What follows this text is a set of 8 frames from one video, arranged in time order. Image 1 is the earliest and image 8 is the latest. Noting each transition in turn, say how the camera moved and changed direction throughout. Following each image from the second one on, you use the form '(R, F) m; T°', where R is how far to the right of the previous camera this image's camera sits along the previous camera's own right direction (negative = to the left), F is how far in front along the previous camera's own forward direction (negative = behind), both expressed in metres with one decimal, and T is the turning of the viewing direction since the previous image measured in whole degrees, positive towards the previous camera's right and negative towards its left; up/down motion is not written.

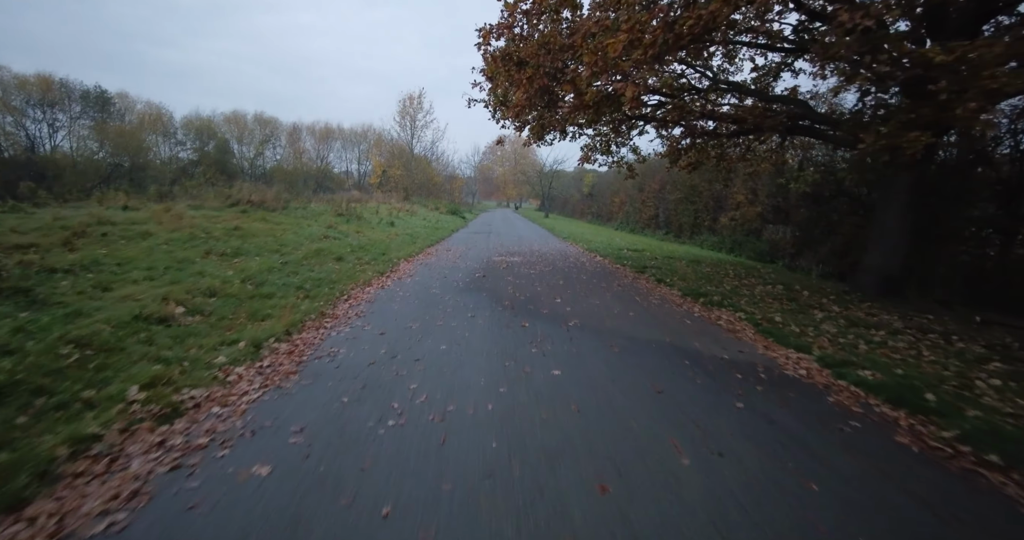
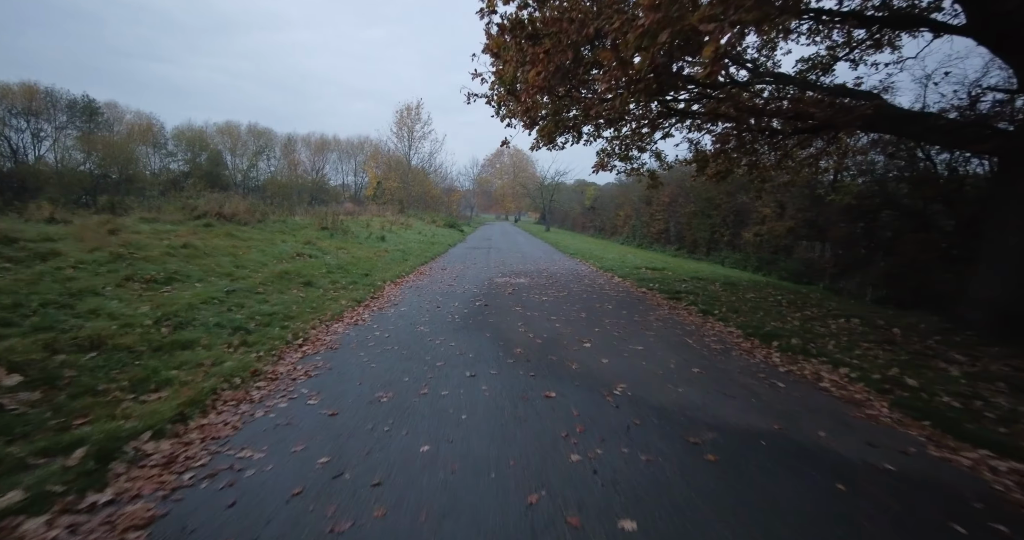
(-0.2, +2.1) m; 0°
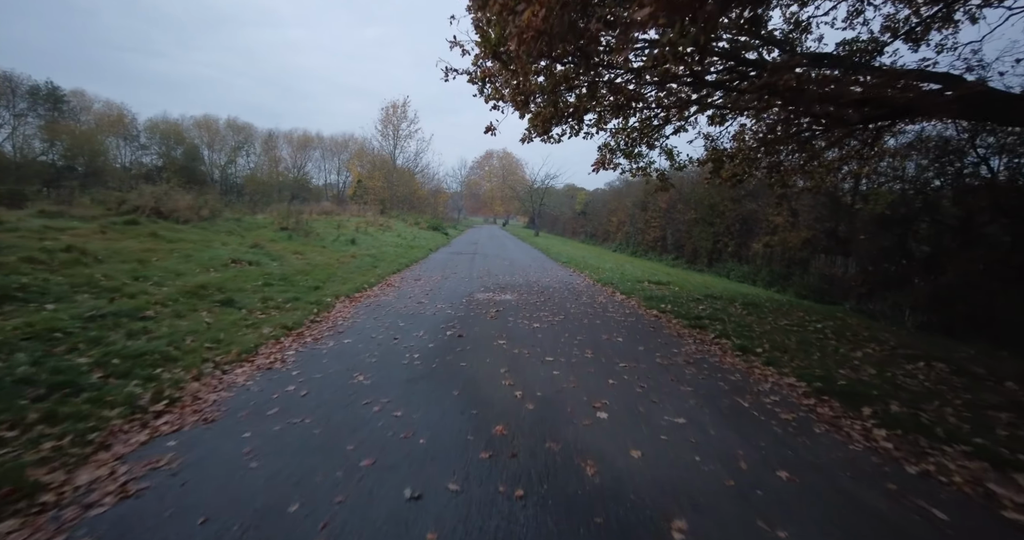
(+0.1, +2.1) m; +2°
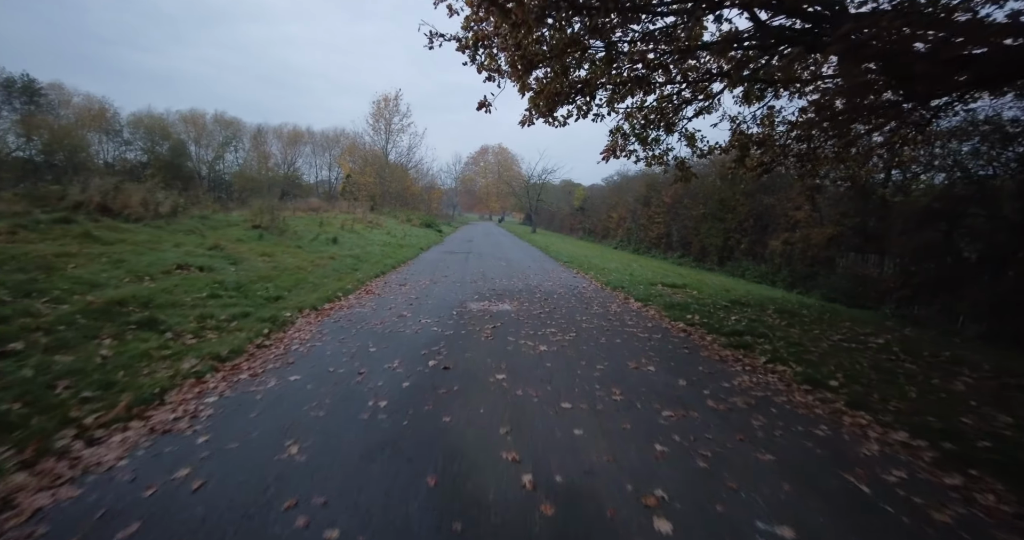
(-0.1, +1.6) m; +1°
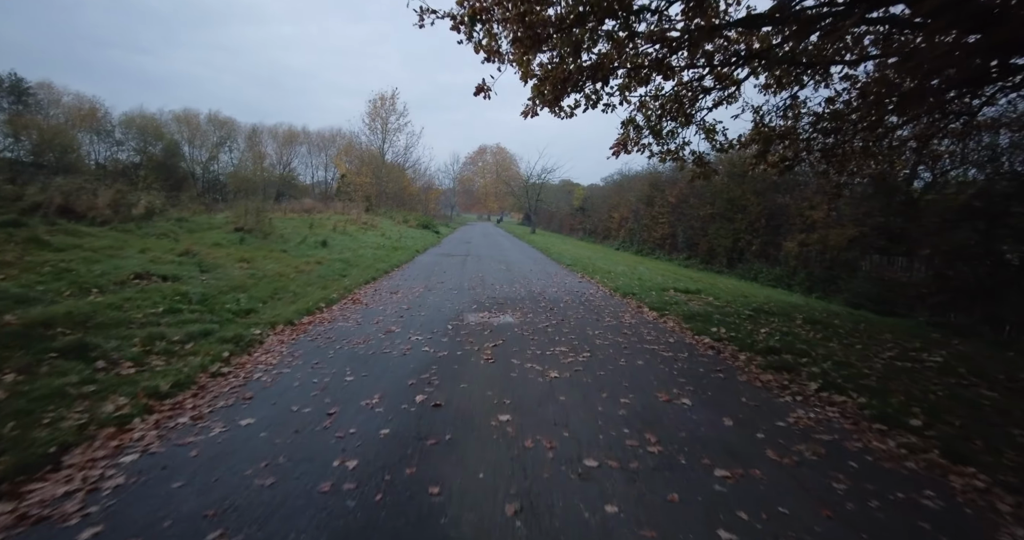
(-0.1, +1.0) m; 0°
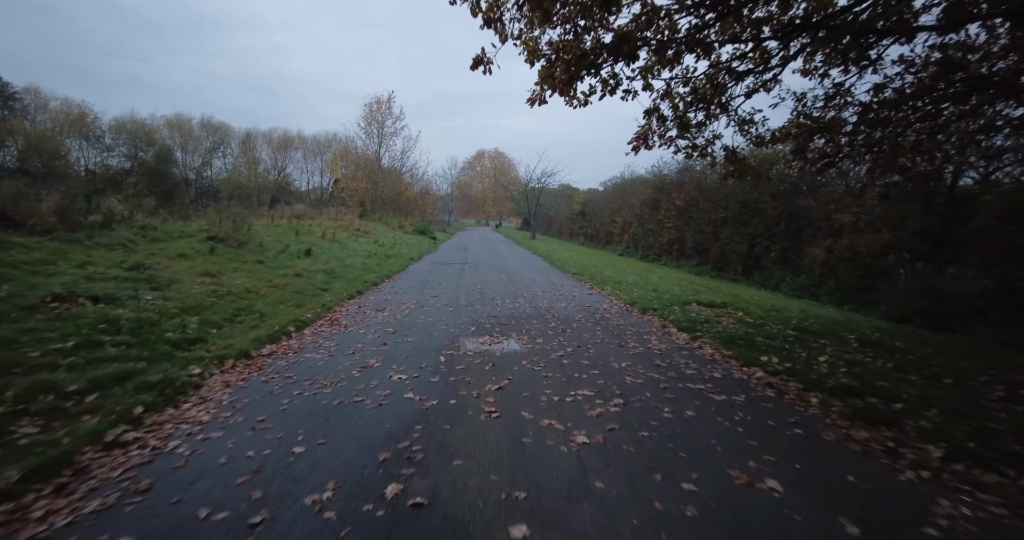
(-0.1, +1.4) m; 0°
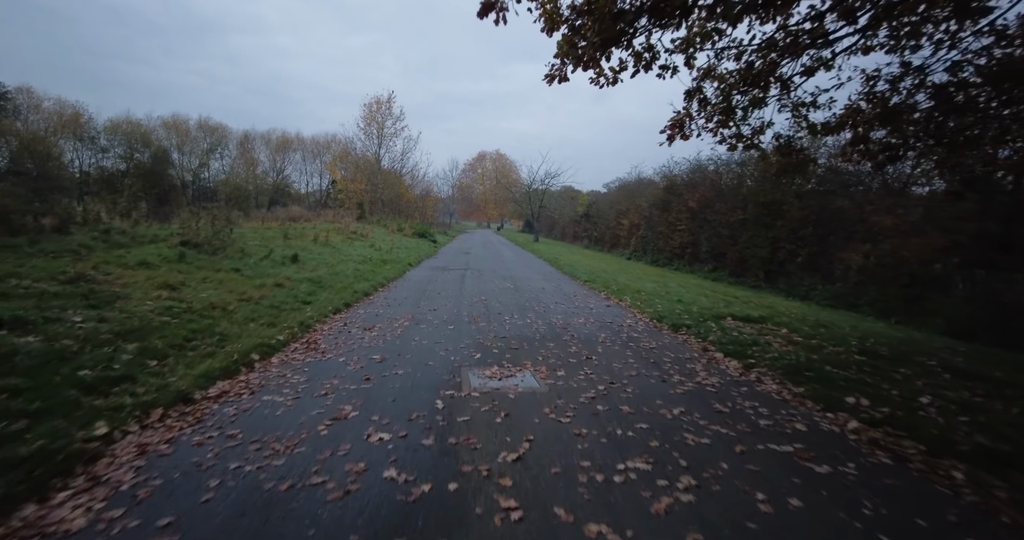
(-0.2, +1.4) m; 0°
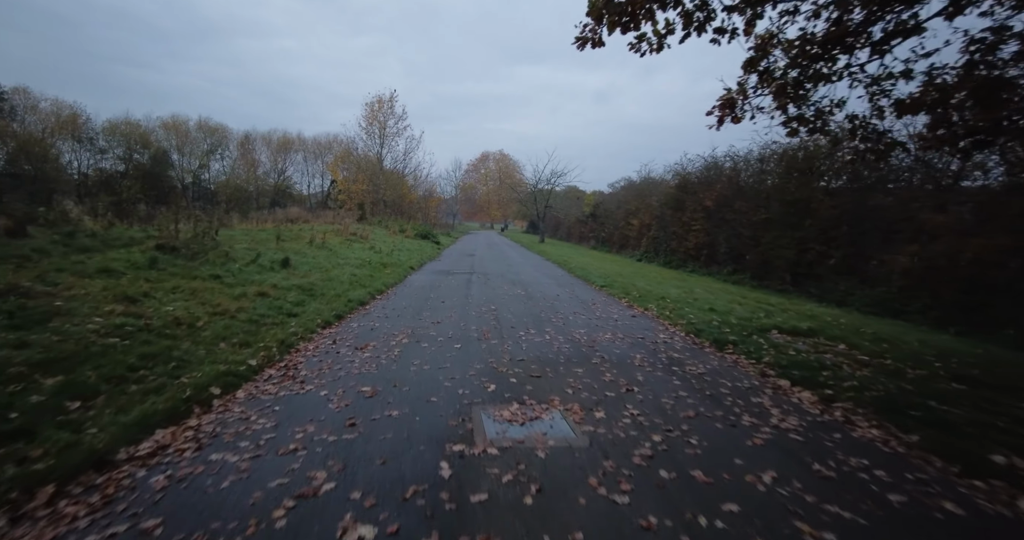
(-0.3, +1.3) m; 0°
